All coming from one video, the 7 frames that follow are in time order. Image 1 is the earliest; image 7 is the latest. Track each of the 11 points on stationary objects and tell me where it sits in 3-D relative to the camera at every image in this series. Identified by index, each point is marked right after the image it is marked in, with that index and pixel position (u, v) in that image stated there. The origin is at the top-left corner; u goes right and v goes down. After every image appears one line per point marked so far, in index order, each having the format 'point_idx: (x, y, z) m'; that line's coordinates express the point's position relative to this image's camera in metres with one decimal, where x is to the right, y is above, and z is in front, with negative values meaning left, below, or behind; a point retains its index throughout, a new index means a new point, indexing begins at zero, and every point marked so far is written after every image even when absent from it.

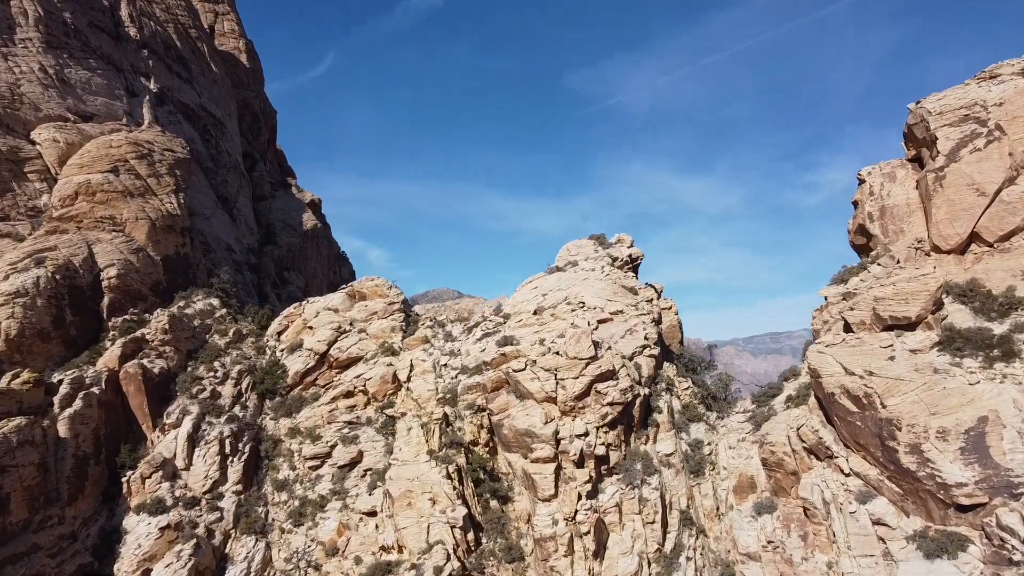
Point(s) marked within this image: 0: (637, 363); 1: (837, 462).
0: (+2.0, -1.2, +9.4) m
1: (+4.3, -2.3, +7.5) m
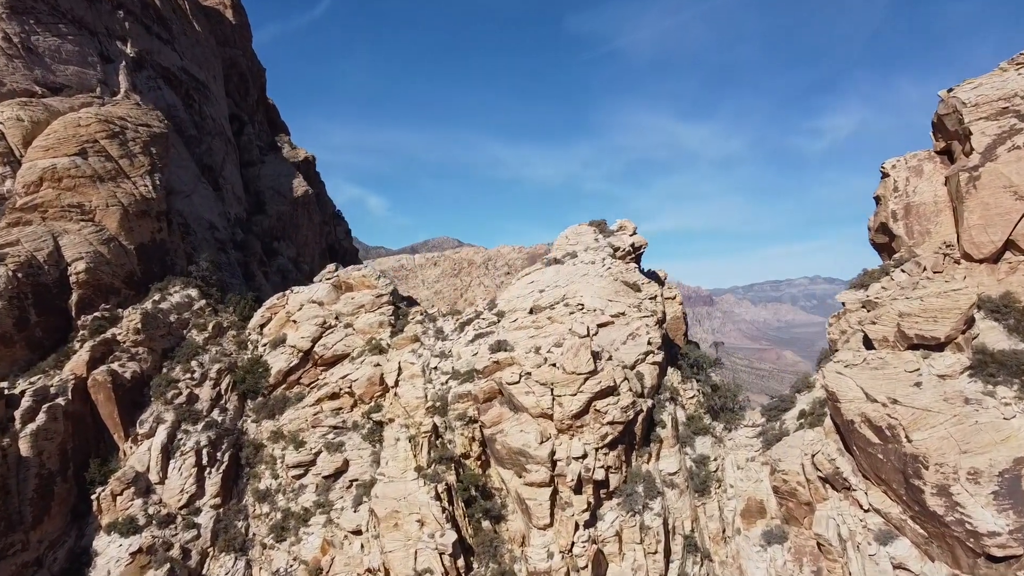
0: (+1.9, -1.3, +8.7) m
1: (+4.2, -2.5, +7.0) m
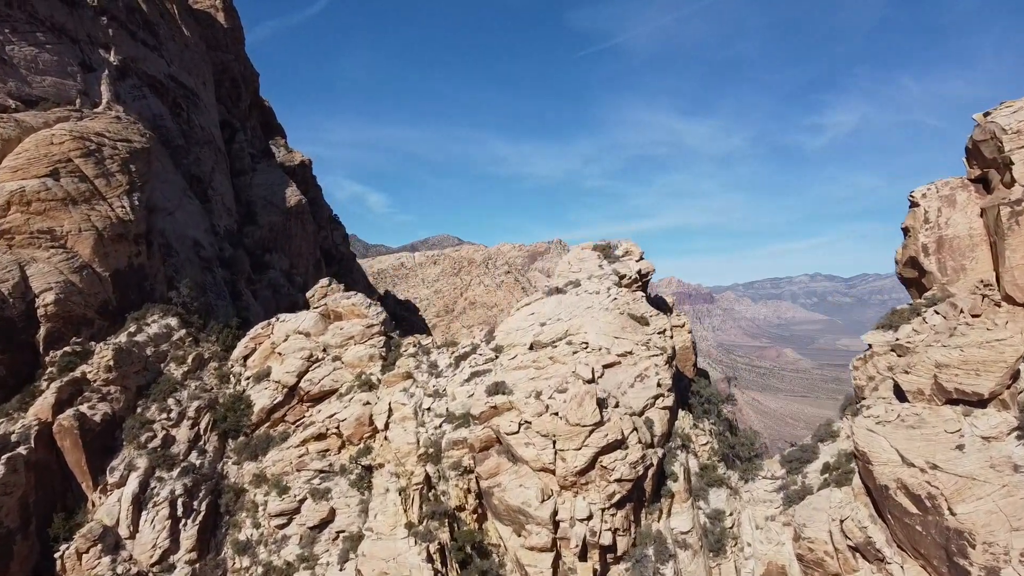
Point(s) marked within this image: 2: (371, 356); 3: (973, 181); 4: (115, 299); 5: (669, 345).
0: (+1.9, -1.8, +8.0) m
1: (+4.1, -3.1, +6.3) m
2: (-2.5, -1.2, +10.3) m
3: (+6.4, +1.5, +7.9) m
4: (-7.5, -0.2, +10.8) m
5: (+2.5, -0.9, +9.2) m
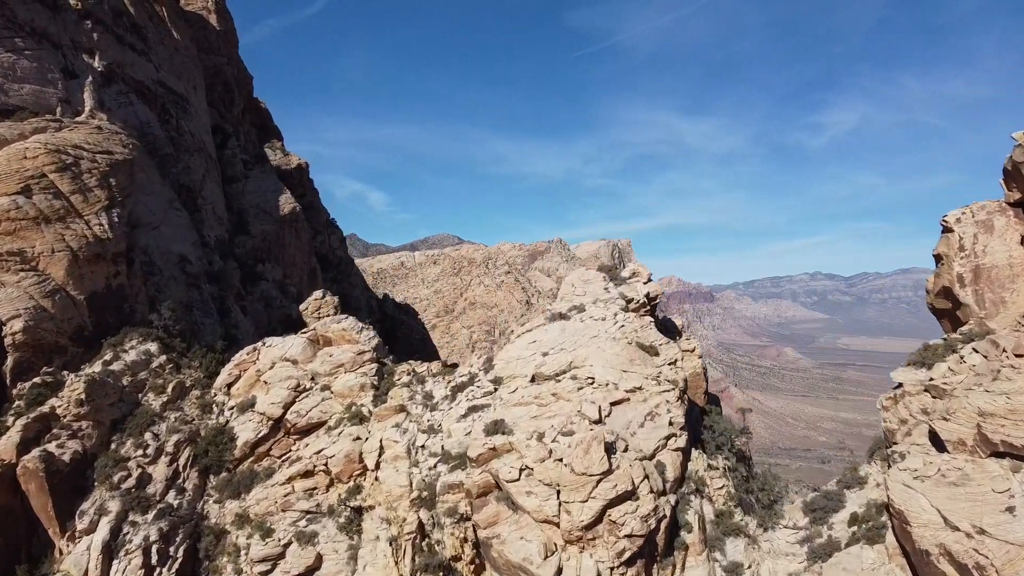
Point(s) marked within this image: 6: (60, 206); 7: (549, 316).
0: (+1.9, -2.3, +7.4) m
1: (+4.1, -3.5, +5.7) m
2: (-2.5, -1.7, +9.7) m
3: (+6.4, +1.1, +7.3) m
4: (-7.5, -0.6, +10.2) m
5: (+2.5, -1.3, +8.6) m
6: (-8.3, +1.5, +10.5) m
7: (+0.6, -0.5, +9.8) m
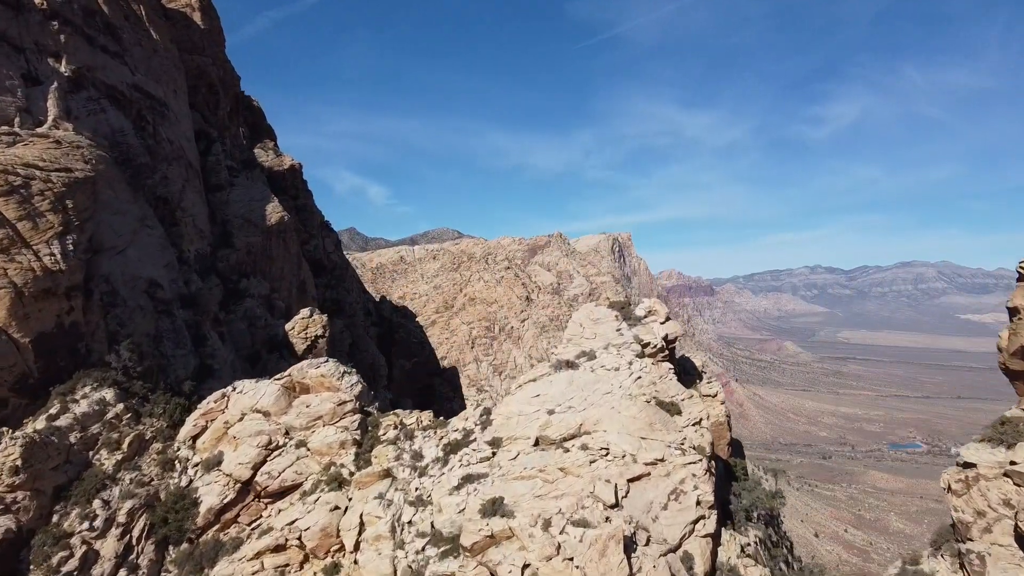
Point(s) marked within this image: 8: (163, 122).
0: (+1.9, -2.9, +6.3) m
1: (+4.1, -4.2, +4.6) m
2: (-2.5, -2.3, +8.6) m
3: (+6.4, +0.4, +6.1) m
4: (-7.5, -1.3, +9.1) m
5: (+2.5, -2.0, +7.4) m
6: (-8.3, +0.9, +9.3) m
7: (+0.6, -1.1, +8.7) m
8: (-11.5, +5.5, +18.9) m
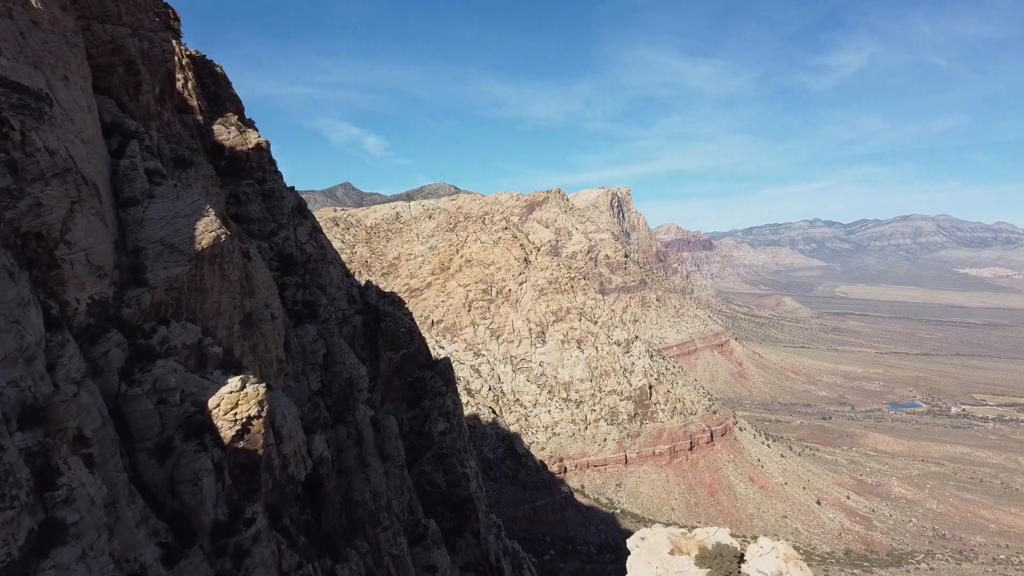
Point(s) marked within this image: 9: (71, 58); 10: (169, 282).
0: (+1.9, -5.3, +2.1) m
1: (+4.2, -6.6, +0.4) m
2: (-2.5, -4.5, +4.3) m
3: (+6.4, -1.9, +1.6) m
4: (-7.5, -3.4, +4.7) m
5: (+2.5, -4.2, +3.2) m
6: (-8.3, -1.3, +4.8) m
7: (+0.6, -3.3, +4.3) m
8: (-11.6, +4.1, +14.0) m
9: (-12.4, +6.3, +15.7) m
10: (-9.2, +0.1, +15.3) m
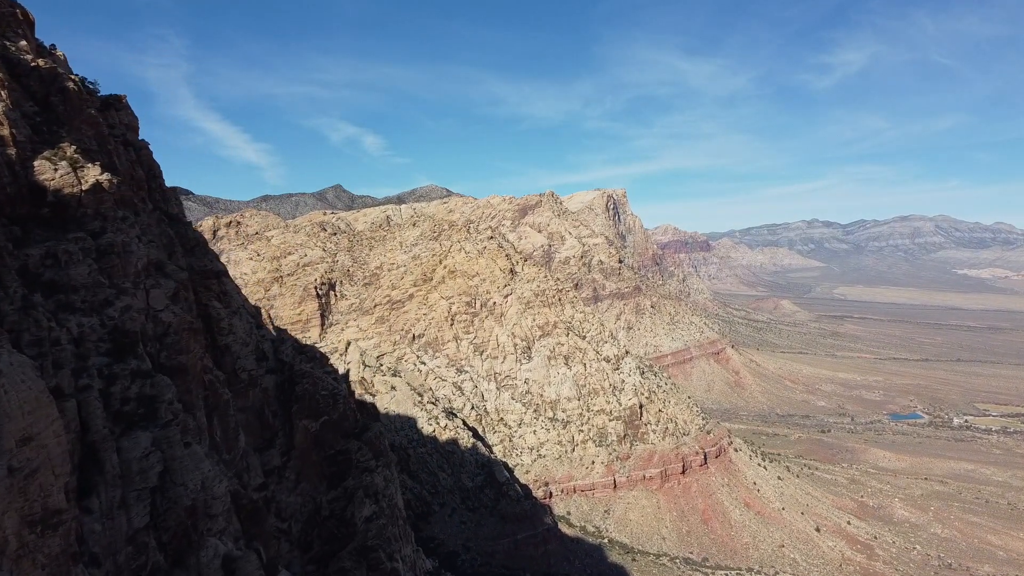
0: (-1.9, -9.0, -5.6) m
1: (+0.4, -10.4, -7.2) m
2: (-6.3, -8.2, -3.4) m
3: (+2.6, -5.7, -6.0) m
4: (-11.4, -7.2, -3.0) m
5: (-1.3, -8.0, -4.5) m
6: (-12.1, -5.1, -2.9) m
7: (-3.2, -7.0, -3.4) m
8: (-15.5, +0.3, +6.3) m
9: (-16.3, +2.6, +8.0) m
10: (-13.1, -3.7, +7.7) m
